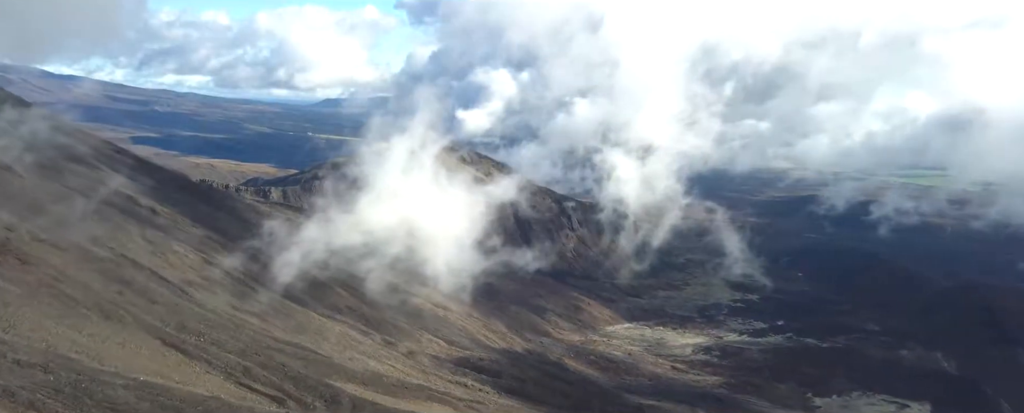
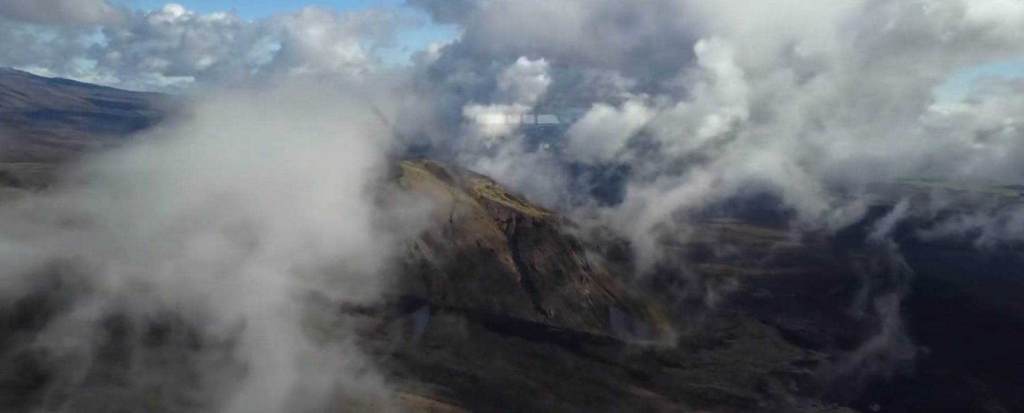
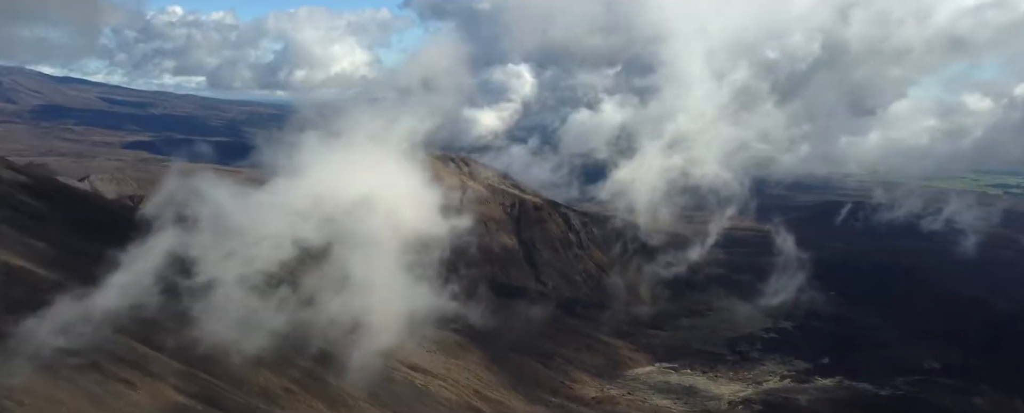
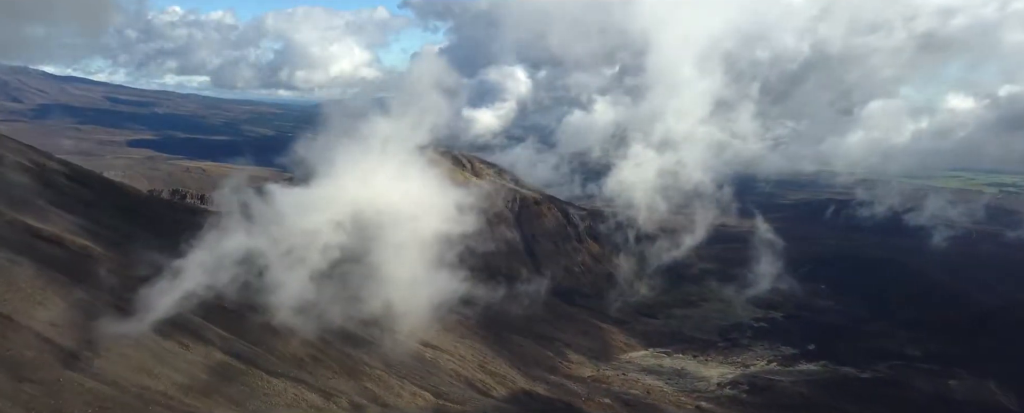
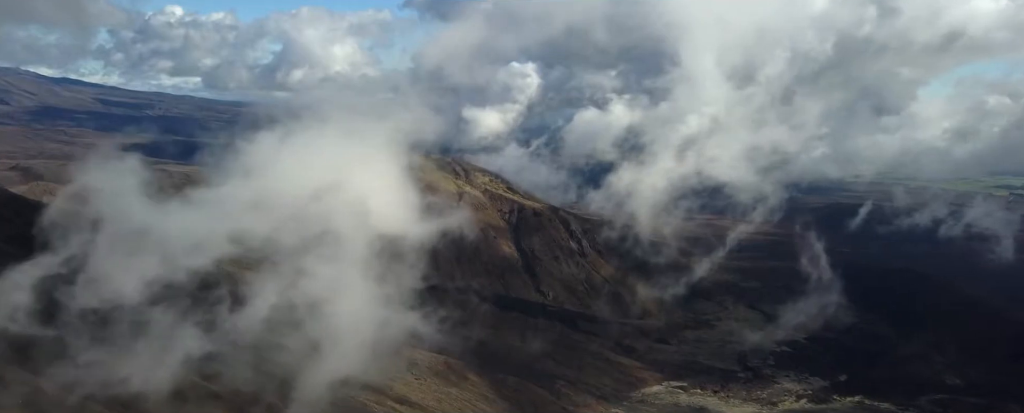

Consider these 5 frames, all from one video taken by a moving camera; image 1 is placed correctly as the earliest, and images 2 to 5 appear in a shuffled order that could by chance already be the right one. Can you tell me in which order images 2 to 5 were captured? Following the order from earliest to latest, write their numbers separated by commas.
4, 3, 5, 2
